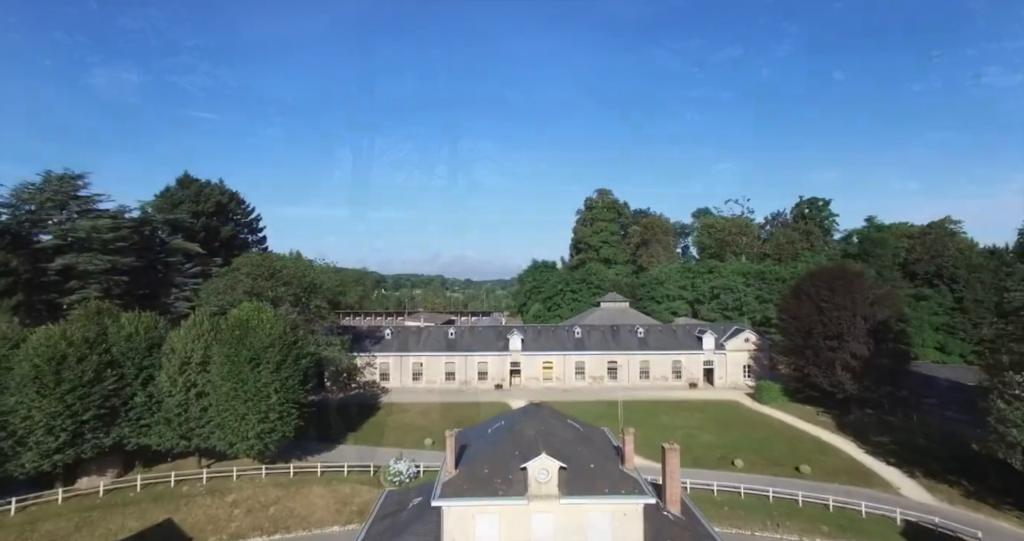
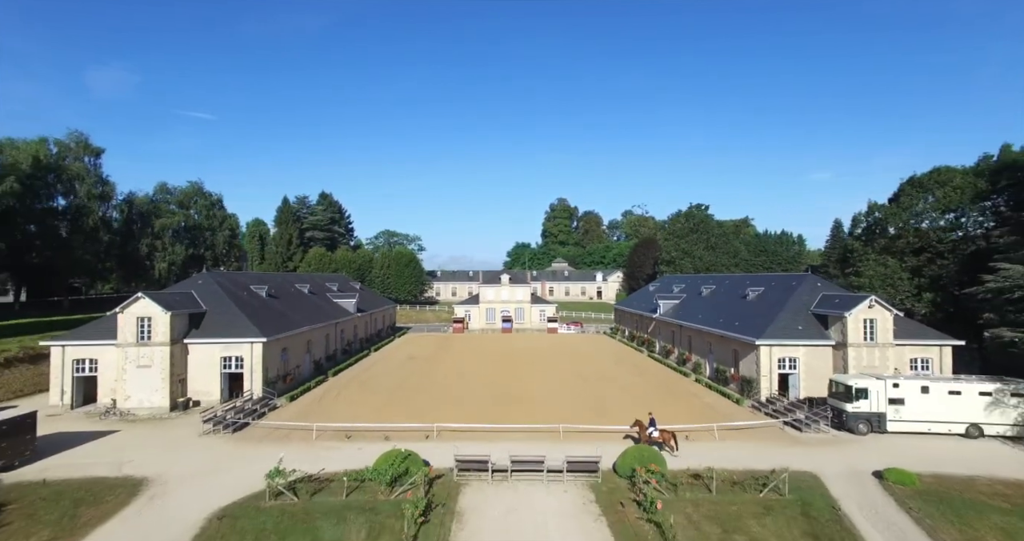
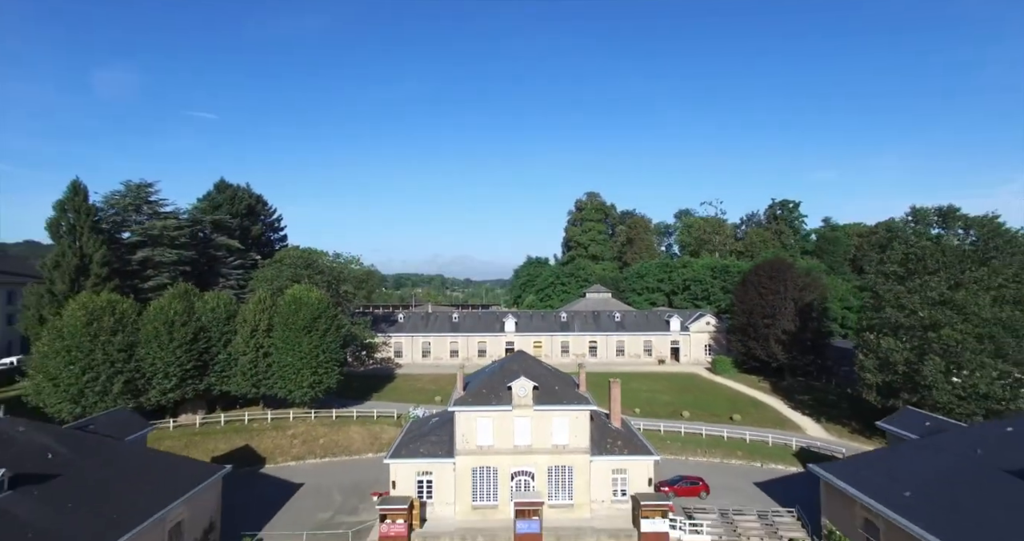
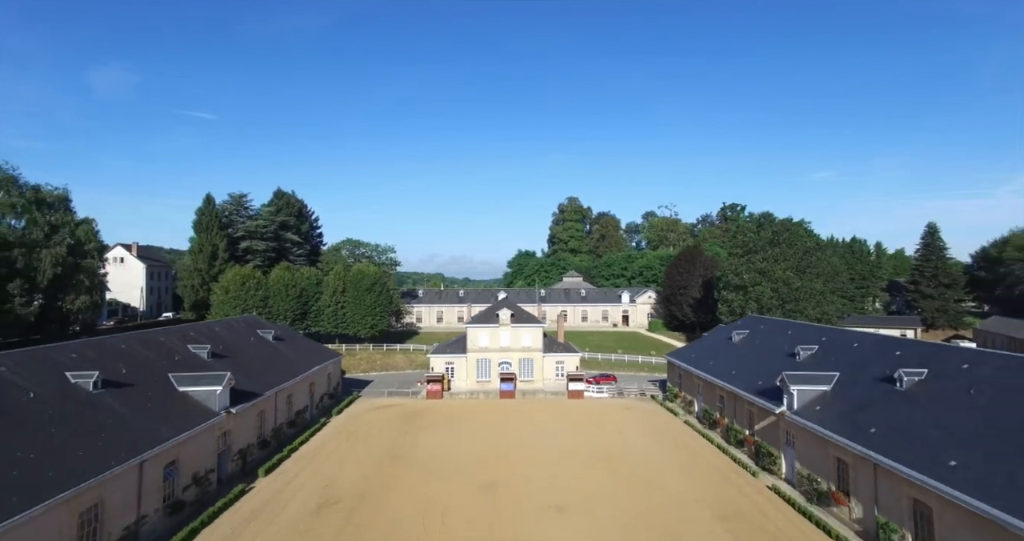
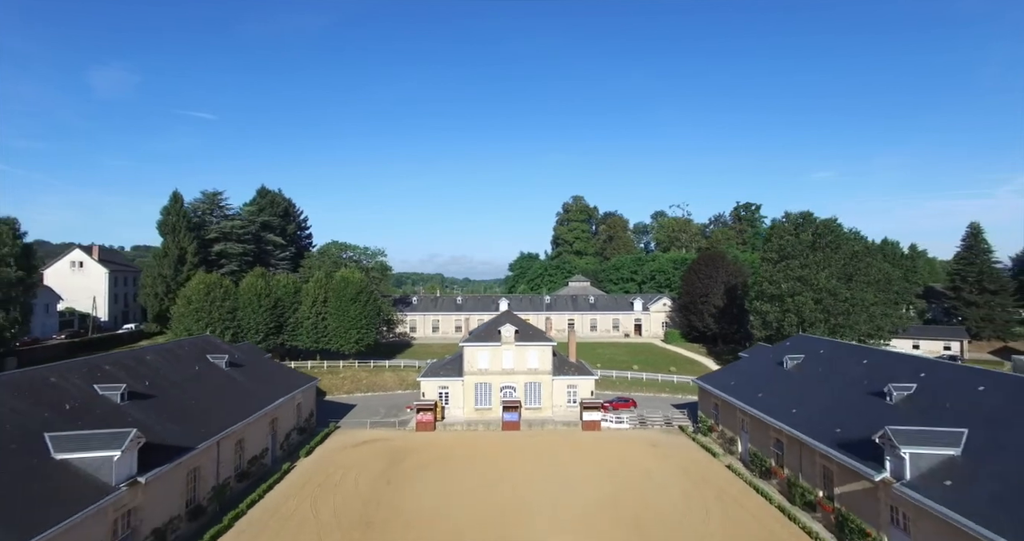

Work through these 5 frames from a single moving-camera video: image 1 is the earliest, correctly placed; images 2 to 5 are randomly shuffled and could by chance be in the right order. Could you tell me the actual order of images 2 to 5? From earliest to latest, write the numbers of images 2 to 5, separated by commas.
3, 5, 4, 2
